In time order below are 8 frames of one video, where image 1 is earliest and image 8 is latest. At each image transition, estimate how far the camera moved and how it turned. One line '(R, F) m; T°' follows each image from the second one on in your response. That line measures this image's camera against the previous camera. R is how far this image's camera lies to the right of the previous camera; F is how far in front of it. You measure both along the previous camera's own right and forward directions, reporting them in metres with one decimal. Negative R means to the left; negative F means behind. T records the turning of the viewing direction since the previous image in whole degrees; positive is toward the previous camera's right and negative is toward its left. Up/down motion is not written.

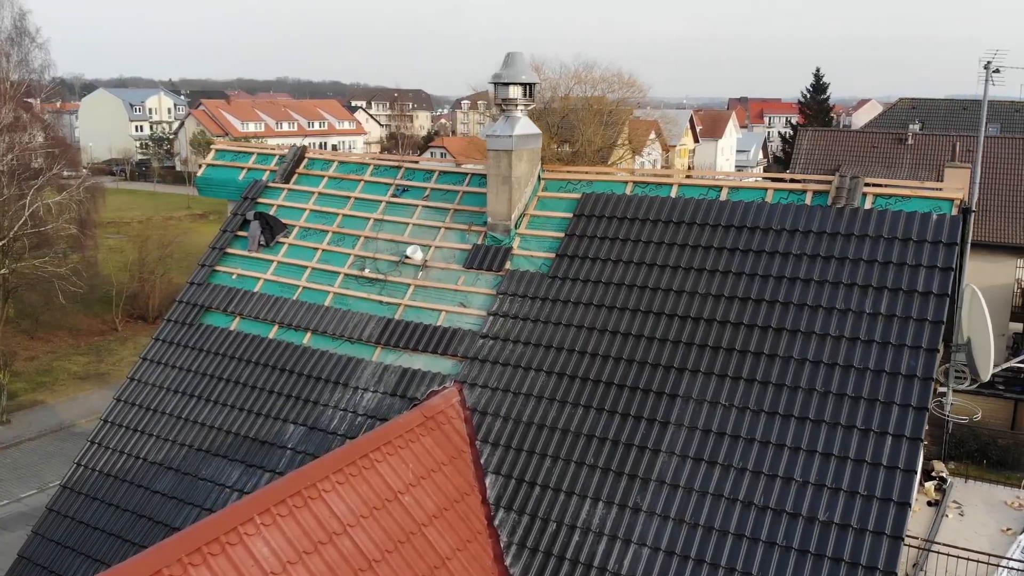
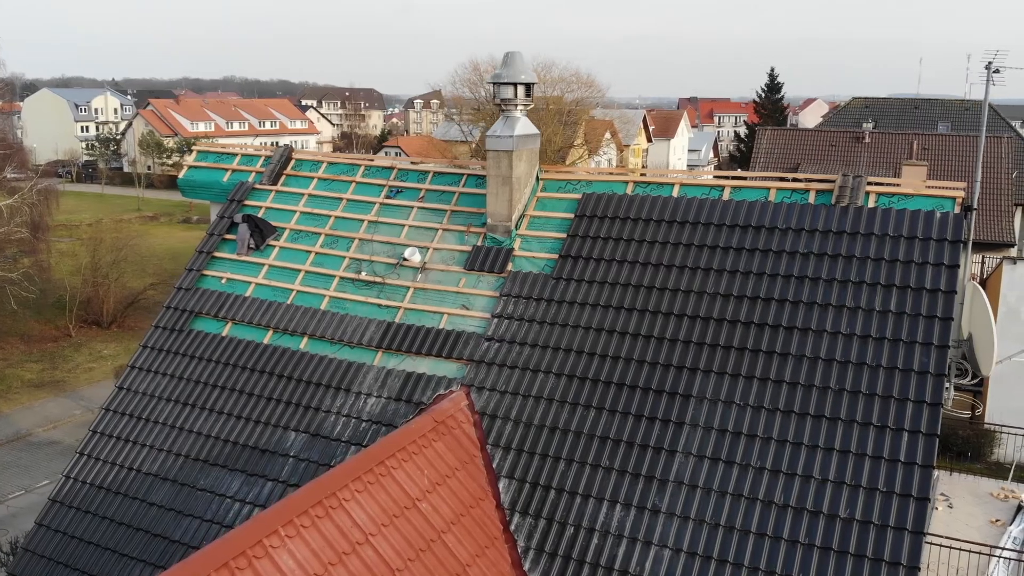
(-0.4, +0.1) m; +3°
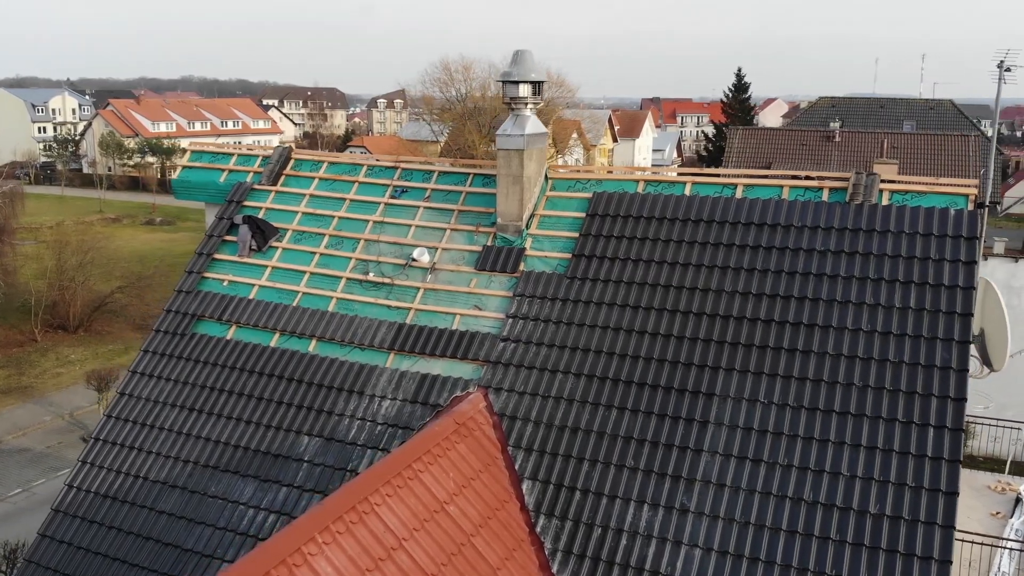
(-0.4, +0.1) m; +2°
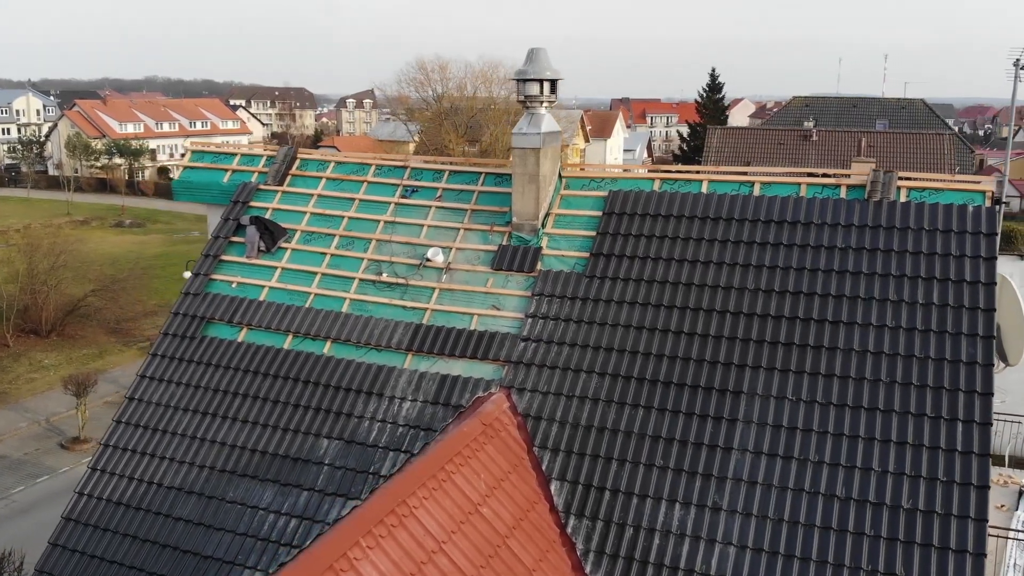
(-0.4, +0.1) m; +1°
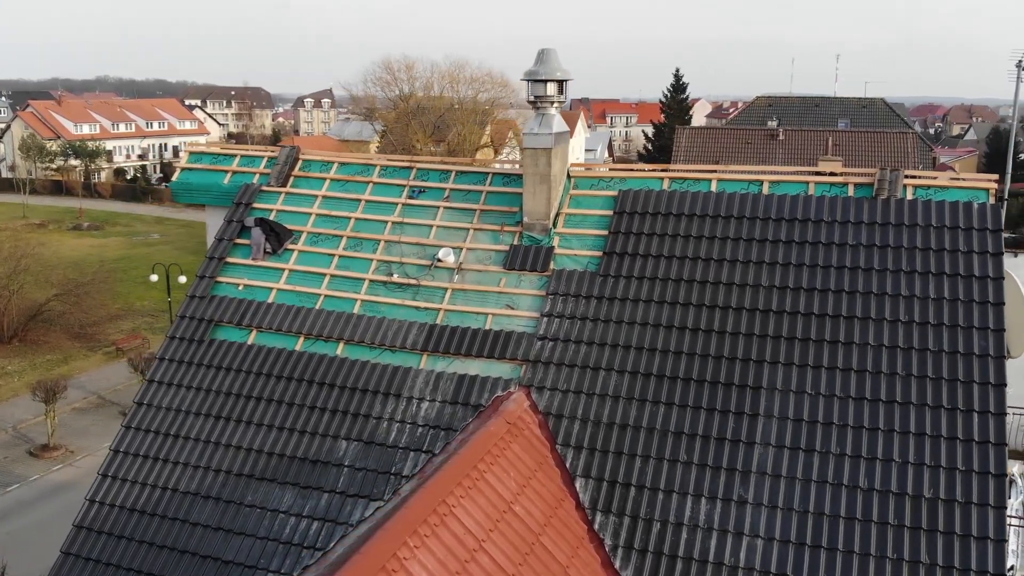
(-0.4, 0.0) m; +2°
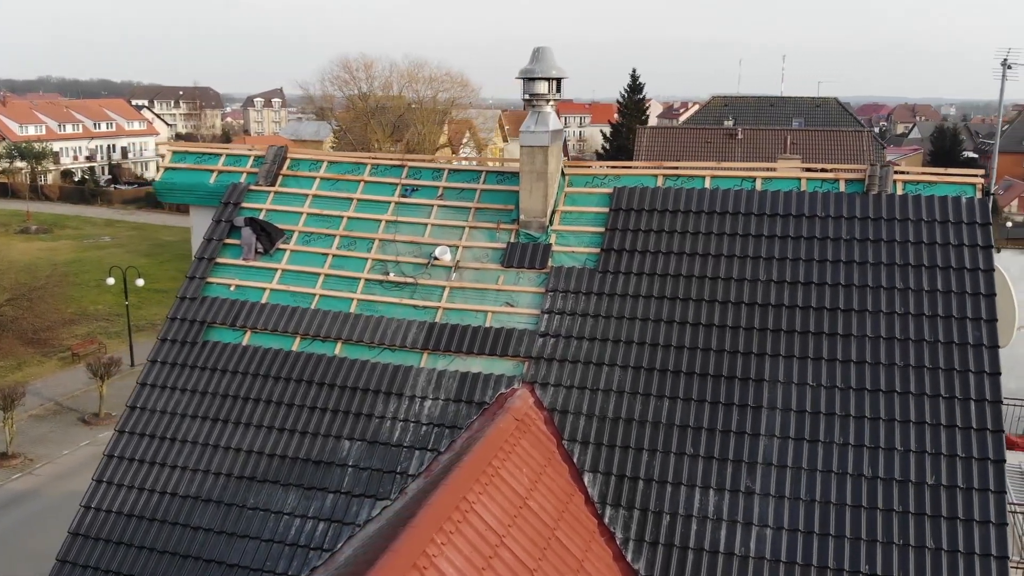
(-0.3, 0.0) m; +3°
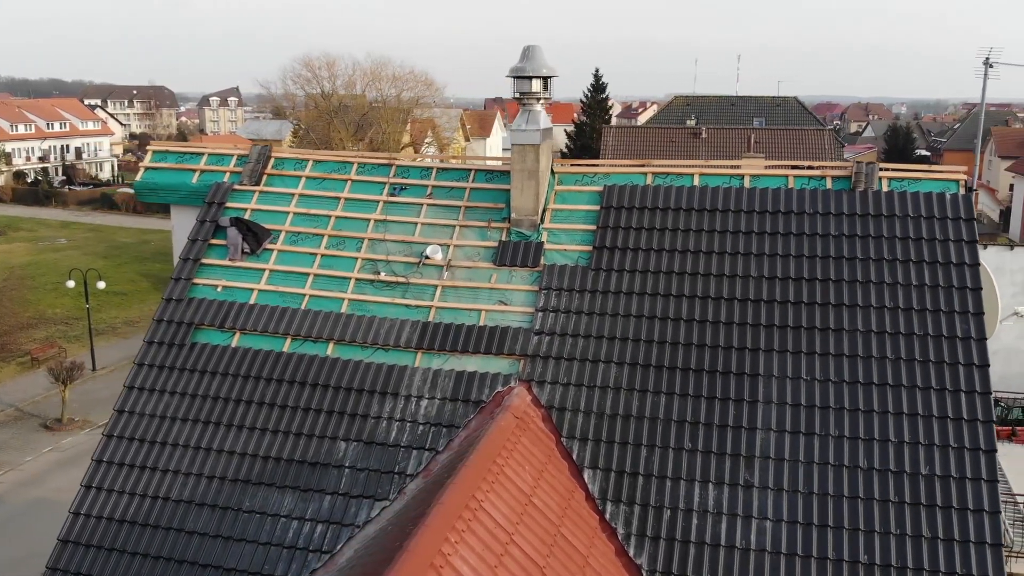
(-0.2, 0.0) m; +2°
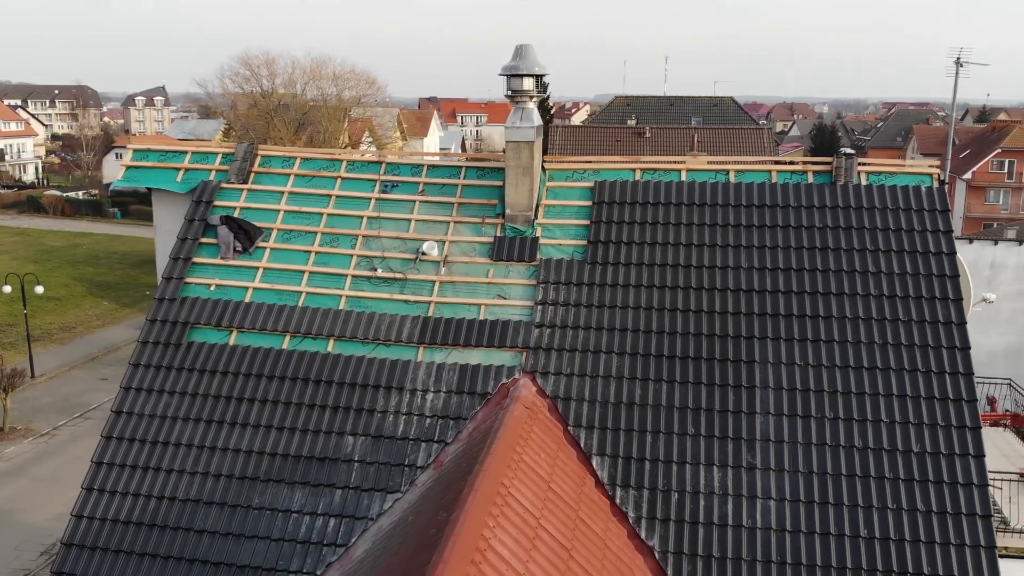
(-0.4, -0.1) m; +3°
